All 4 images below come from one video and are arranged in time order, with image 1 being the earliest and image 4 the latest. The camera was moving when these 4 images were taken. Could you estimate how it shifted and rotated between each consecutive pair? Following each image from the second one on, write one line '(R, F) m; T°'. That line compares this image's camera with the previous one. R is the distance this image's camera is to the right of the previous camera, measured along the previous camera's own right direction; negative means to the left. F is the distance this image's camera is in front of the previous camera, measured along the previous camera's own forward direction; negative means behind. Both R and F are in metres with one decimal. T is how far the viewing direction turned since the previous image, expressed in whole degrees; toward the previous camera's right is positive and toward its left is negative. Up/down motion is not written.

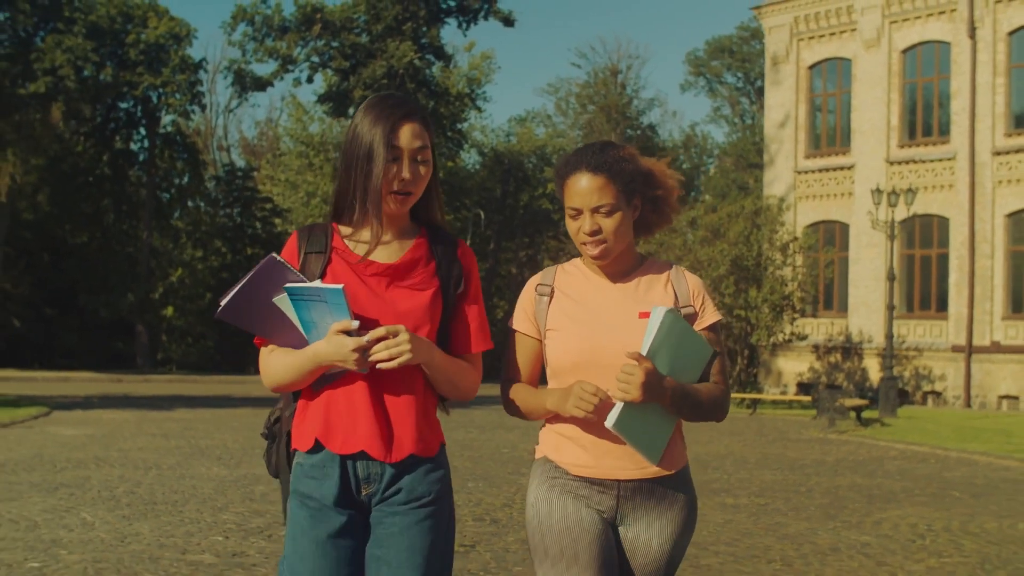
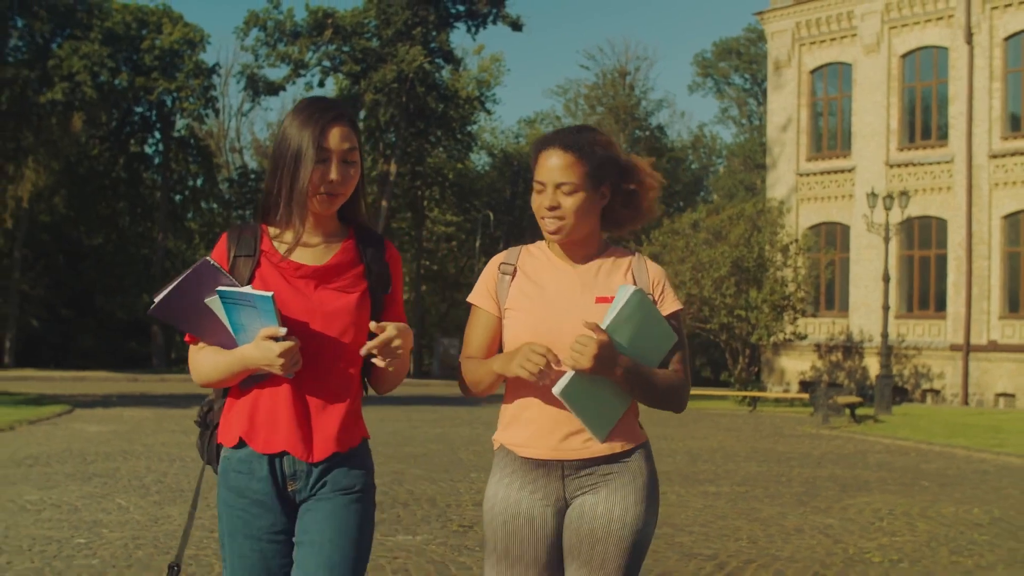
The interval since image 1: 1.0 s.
(+0.1, -0.9) m; 0°
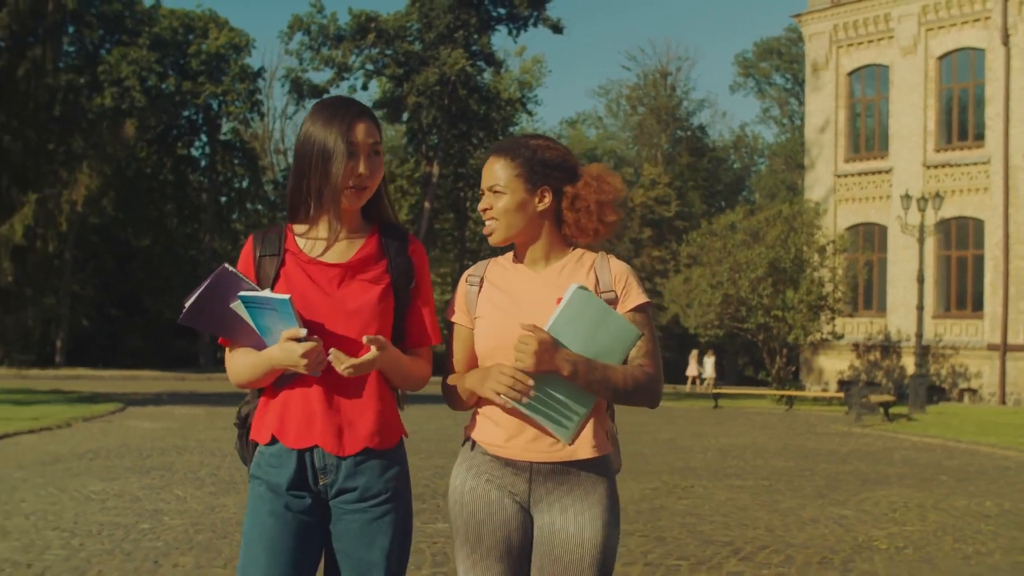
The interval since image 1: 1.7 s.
(+0.1, -0.6) m; -2°
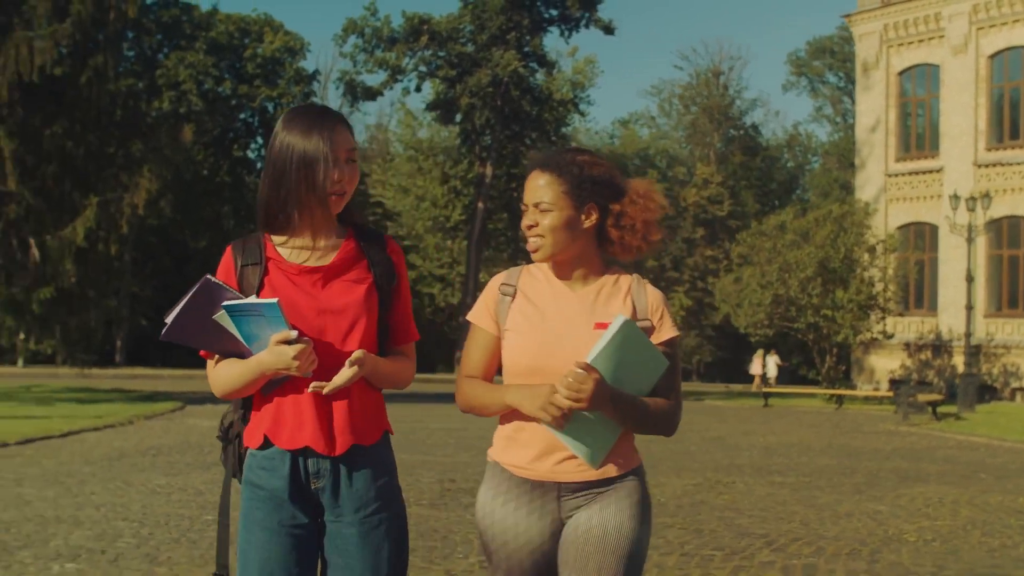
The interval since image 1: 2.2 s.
(+0.1, -0.4) m; -2°
